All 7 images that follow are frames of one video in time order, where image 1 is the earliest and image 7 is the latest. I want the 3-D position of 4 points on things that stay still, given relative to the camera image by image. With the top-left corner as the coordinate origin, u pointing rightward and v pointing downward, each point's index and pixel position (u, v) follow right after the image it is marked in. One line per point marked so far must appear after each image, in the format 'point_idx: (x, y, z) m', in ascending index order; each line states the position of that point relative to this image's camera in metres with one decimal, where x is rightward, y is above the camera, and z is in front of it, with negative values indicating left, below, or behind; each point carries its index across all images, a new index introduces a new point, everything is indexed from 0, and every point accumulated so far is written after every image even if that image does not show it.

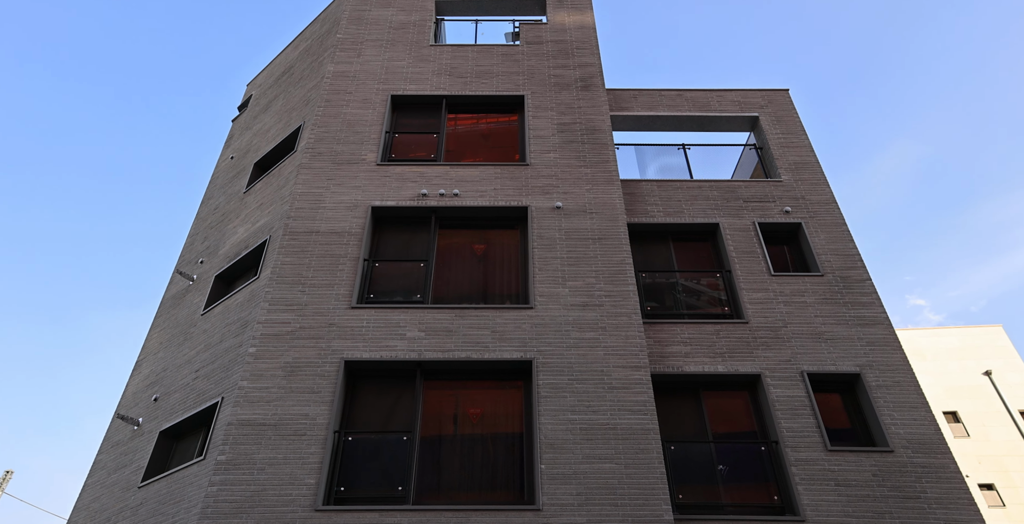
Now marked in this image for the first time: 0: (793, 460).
0: (+4.0, -2.8, +9.1) m
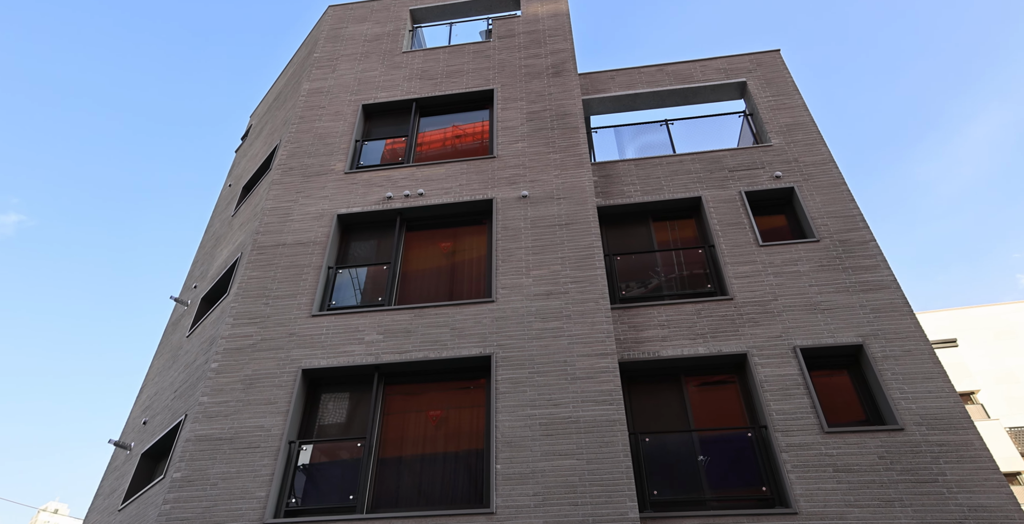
0: (+3.4, -2.3, +8.1) m
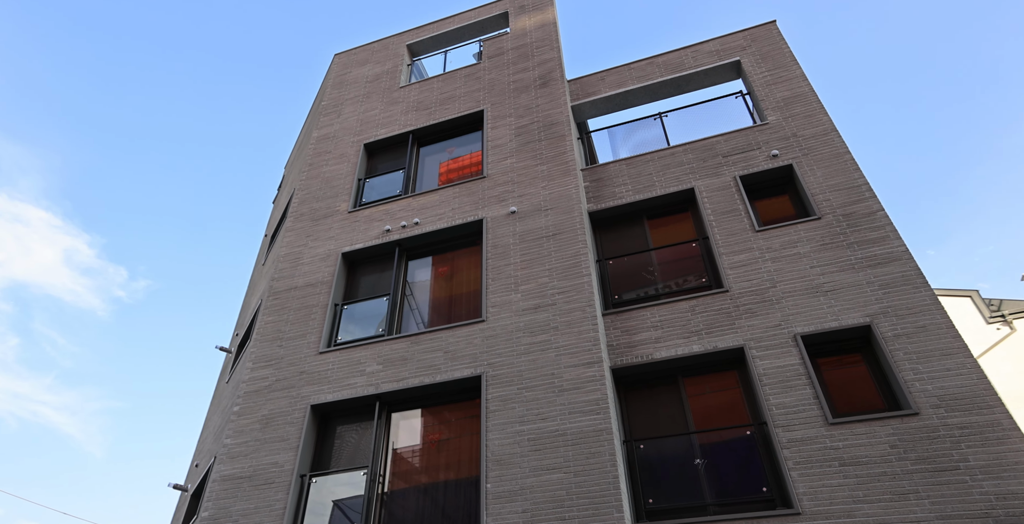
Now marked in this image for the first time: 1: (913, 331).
0: (+3.2, -2.1, +7.6) m
1: (+4.9, -0.8, +7.9) m
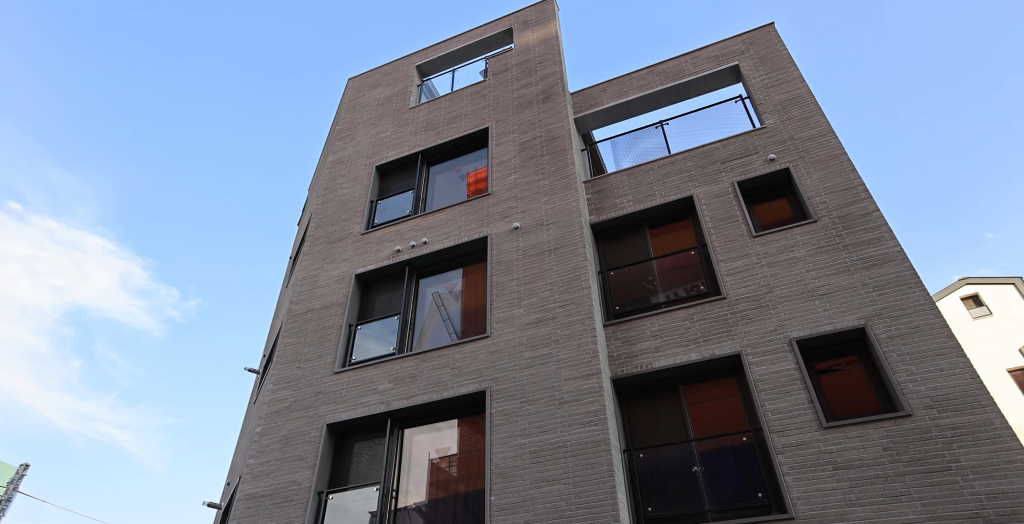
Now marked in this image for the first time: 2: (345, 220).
0: (+3.2, -2.2, +7.7) m
1: (+4.8, -0.8, +7.9) m
2: (-3.4, +0.9, +13.4) m
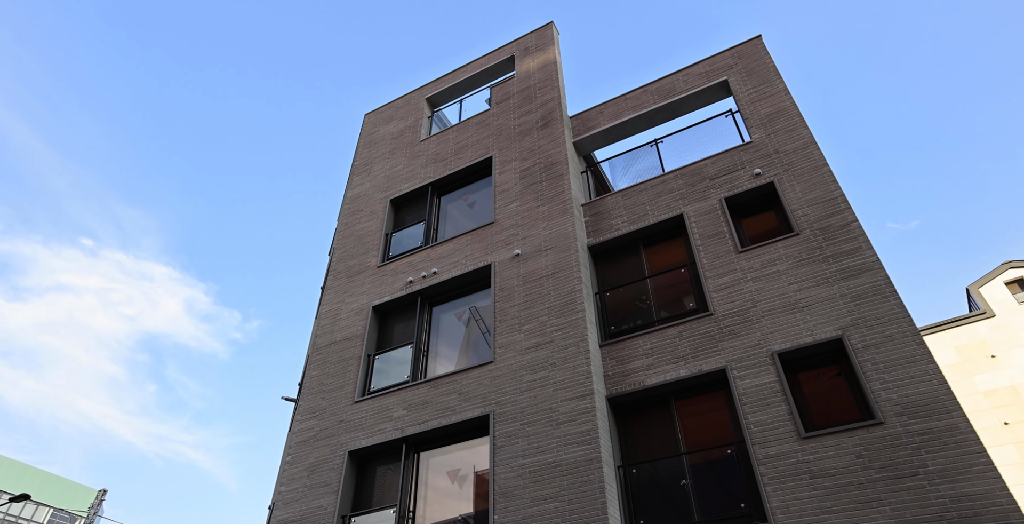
0: (+3.1, -2.4, +8.0) m
1: (+4.6, -1.0, +8.1) m
2: (-3.2, +0.2, +14.2) m
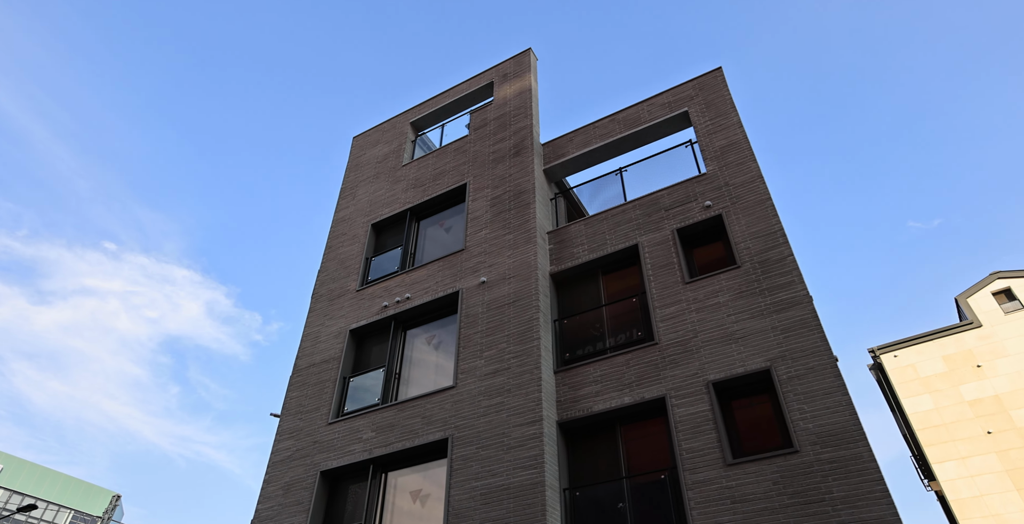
0: (+2.3, -2.9, +8.5) m
1: (+3.9, -1.5, +8.6) m
2: (-3.8, -0.4, +14.9) m
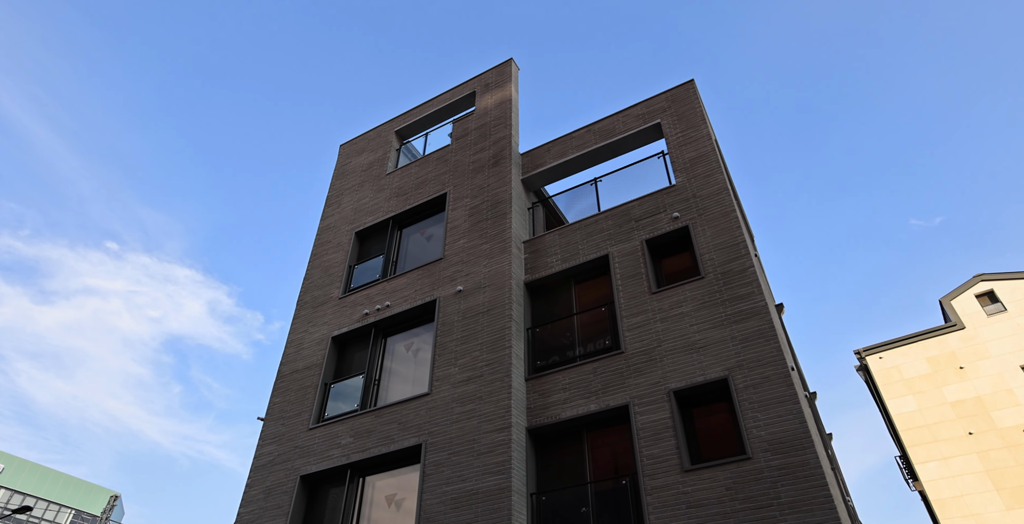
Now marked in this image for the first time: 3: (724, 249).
0: (+1.8, -3.1, +8.8) m
1: (+3.4, -1.6, +8.9) m
2: (-4.3, -0.5, +15.2) m
3: (+3.4, +0.2, +10.6) m
